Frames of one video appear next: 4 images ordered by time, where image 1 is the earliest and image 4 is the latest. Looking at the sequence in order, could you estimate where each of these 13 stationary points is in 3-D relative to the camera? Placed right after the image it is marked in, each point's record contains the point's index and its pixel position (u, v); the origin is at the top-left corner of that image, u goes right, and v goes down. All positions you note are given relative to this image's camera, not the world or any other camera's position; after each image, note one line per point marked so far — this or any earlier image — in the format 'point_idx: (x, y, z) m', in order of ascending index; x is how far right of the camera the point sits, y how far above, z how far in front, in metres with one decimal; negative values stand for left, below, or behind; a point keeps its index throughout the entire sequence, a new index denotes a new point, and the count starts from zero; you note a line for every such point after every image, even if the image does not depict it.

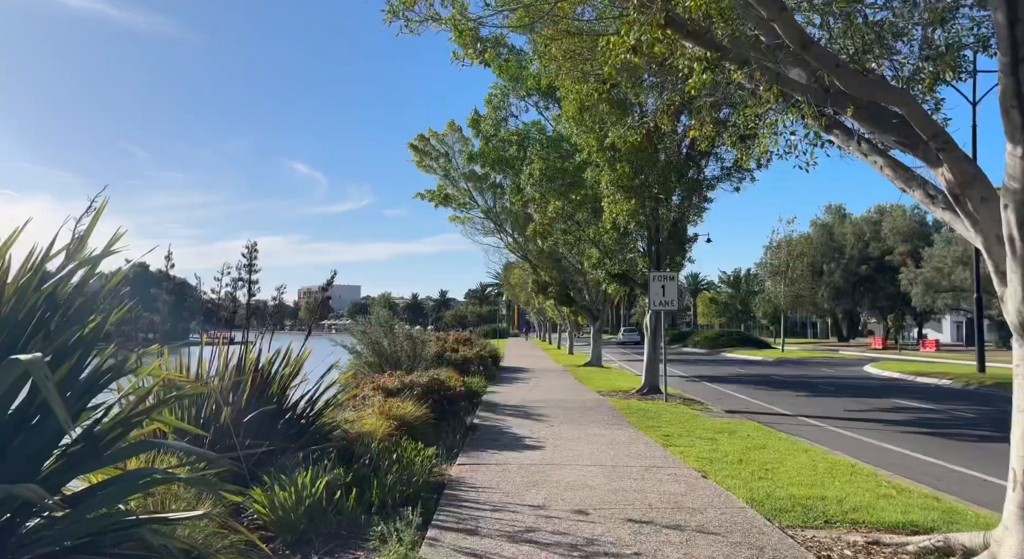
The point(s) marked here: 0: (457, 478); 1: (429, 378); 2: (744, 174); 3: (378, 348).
0: (-0.7, -2.4, +7.9) m
1: (-1.5, -1.7, +11.6) m
2: (+5.1, +2.3, +14.2) m
3: (-3.3, -1.7, +16.0) m
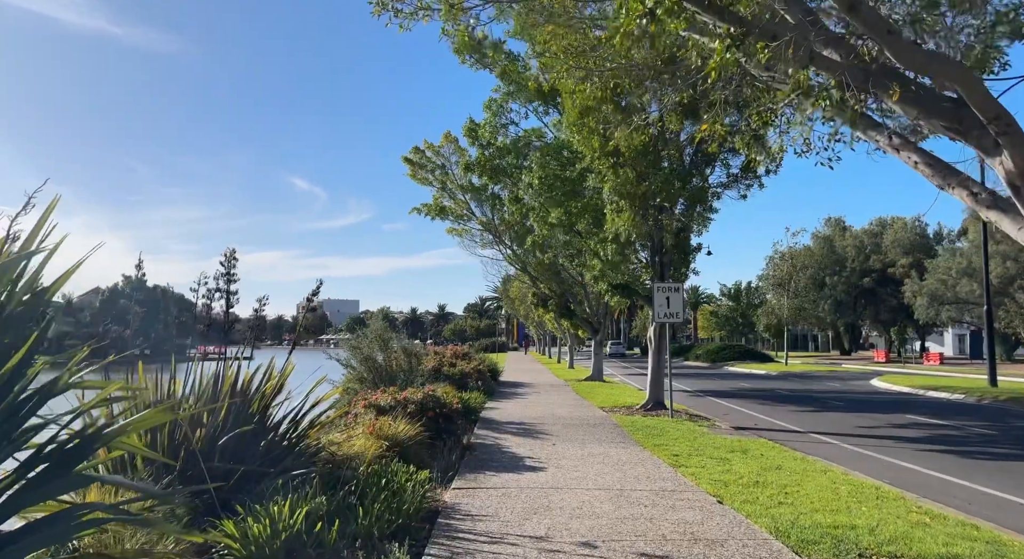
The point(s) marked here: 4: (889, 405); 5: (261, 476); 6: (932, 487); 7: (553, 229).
0: (-0.7, -2.5, +7.3) m
1: (-1.5, -1.9, +11.0) m
2: (+5.0, +2.1, +13.7) m
3: (-3.3, -2.0, +15.4) m
4: (+11.4, -3.8, +19.8) m
5: (-2.7, -2.1, +7.0) m
6: (+6.0, -3.0, +9.4) m
7: (+1.1, +1.4, +18.2) m
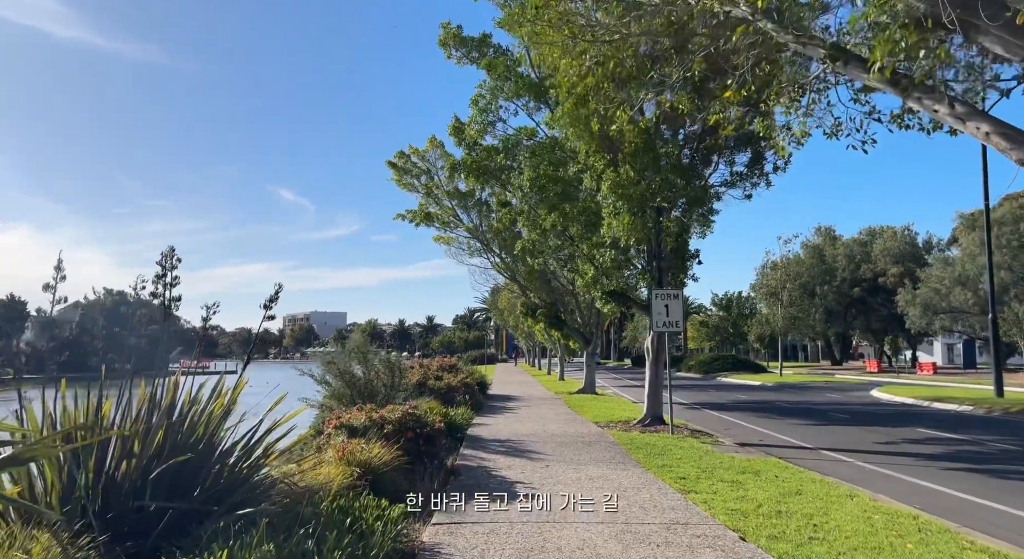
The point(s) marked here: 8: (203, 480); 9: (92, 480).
0: (-0.8, -2.5, +6.2) m
1: (-1.6, -2.0, +9.9) m
2: (+4.8, +2.0, +12.8) m
3: (-3.5, -2.1, +14.3) m
4: (+11.1, -4.0, +18.9) m
5: (-2.8, -2.1, +5.9) m
6: (+5.9, -3.0, +8.4) m
7: (+0.8, +1.2, +17.3) m
8: (-2.8, -1.8, +6.0) m
9: (-3.4, -1.6, +5.2) m
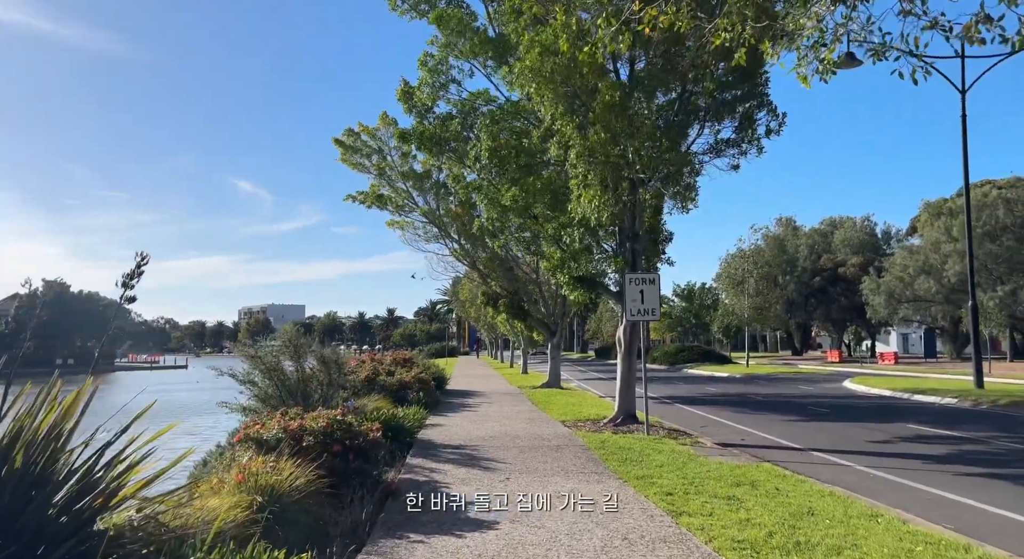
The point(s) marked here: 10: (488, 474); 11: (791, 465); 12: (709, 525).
0: (-1.2, -2.3, +4.4) m
1: (-2.2, -1.7, +8.1) m
2: (+4.0, +2.3, +11.3) m
3: (-4.4, -1.8, +12.3) m
4: (+10.0, -3.6, +17.8) m
5: (-3.2, -1.9, +4.0) m
6: (+5.3, -2.7, +7.0) m
7: (-0.2, +1.6, +15.5) m
8: (-3.2, -1.6, +4.1) m
9: (-3.7, -1.4, +3.3) m
10: (-0.3, -2.8, +9.4) m
11: (+4.6, -3.0, +10.8) m
12: (+2.0, -2.5, +6.7) m
